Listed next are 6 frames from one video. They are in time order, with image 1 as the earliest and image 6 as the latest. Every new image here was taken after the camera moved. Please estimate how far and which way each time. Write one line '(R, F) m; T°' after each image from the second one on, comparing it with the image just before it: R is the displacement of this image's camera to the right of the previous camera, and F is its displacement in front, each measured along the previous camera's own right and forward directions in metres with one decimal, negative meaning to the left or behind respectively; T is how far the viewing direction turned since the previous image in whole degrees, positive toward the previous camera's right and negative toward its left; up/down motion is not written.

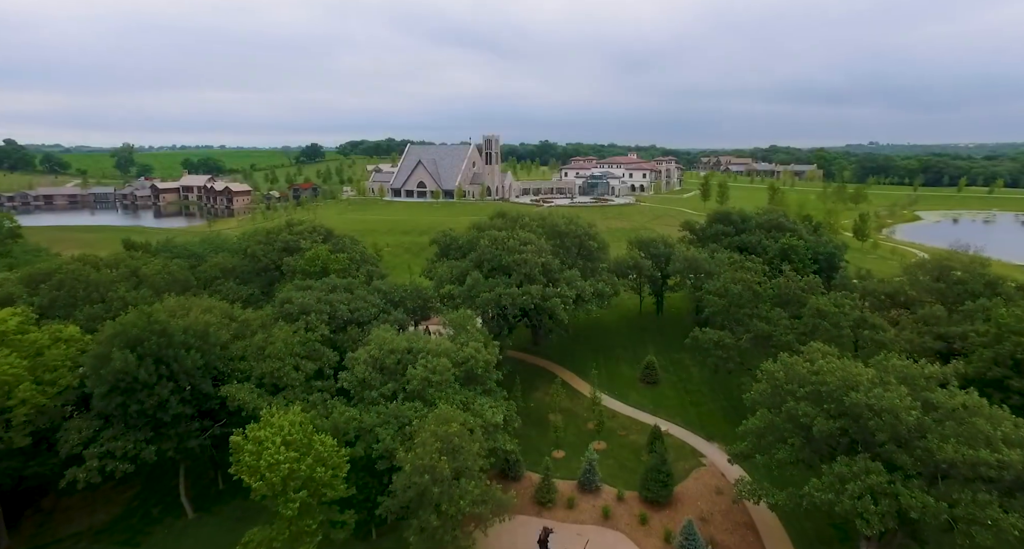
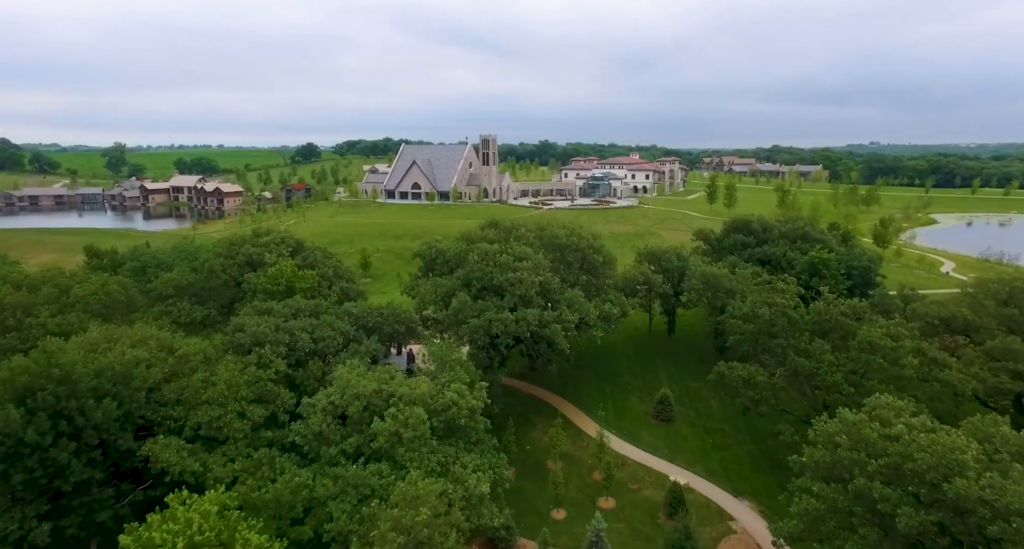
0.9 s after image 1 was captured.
(+0.4, +5.4) m; 0°
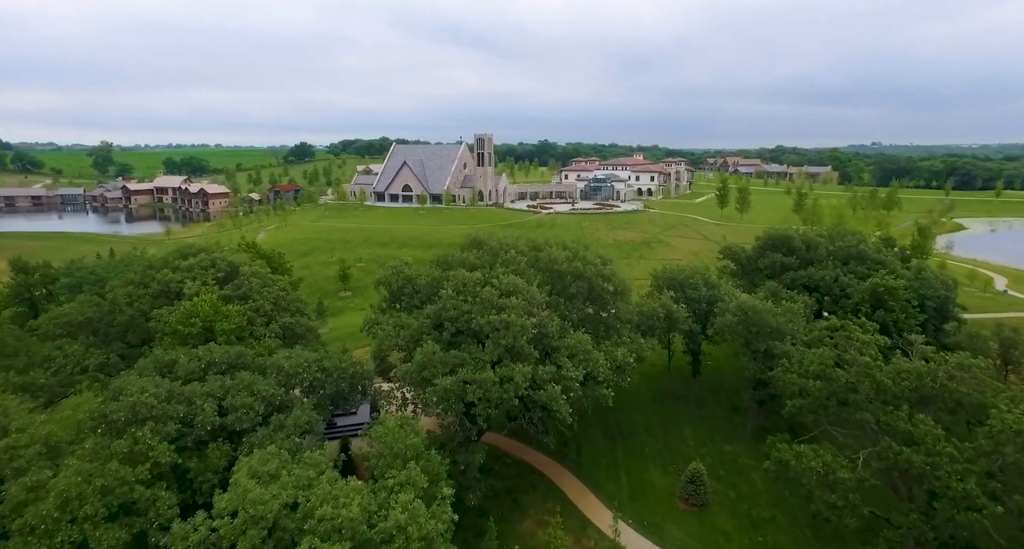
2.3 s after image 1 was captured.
(+0.7, +8.4) m; 0°
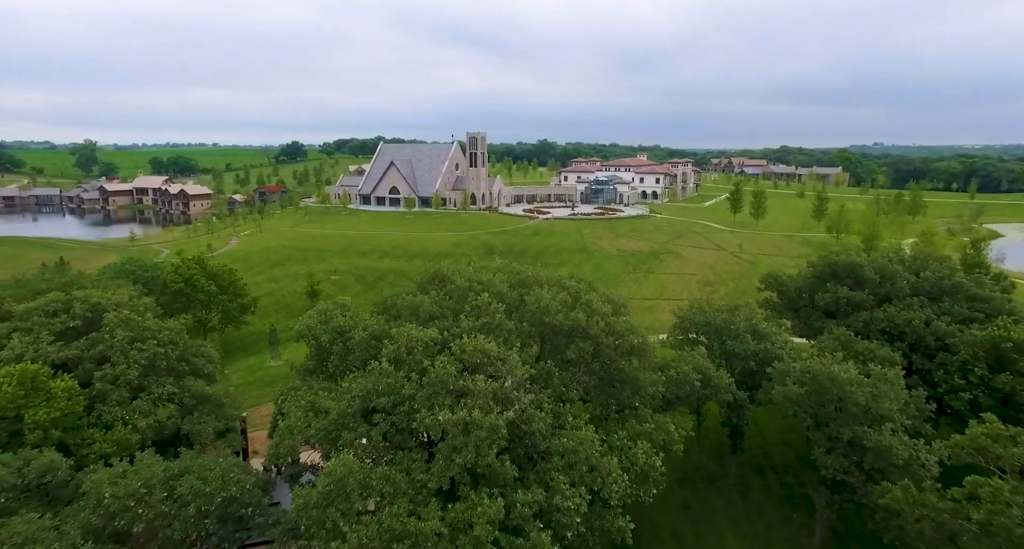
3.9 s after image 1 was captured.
(+1.0, +9.4) m; 0°
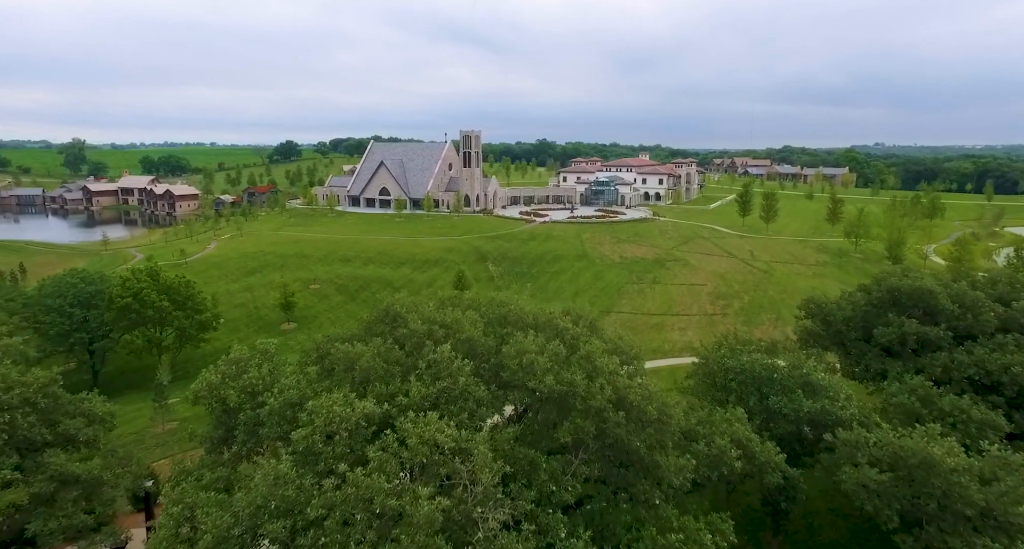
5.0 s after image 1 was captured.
(+0.7, +6.1) m; 0°
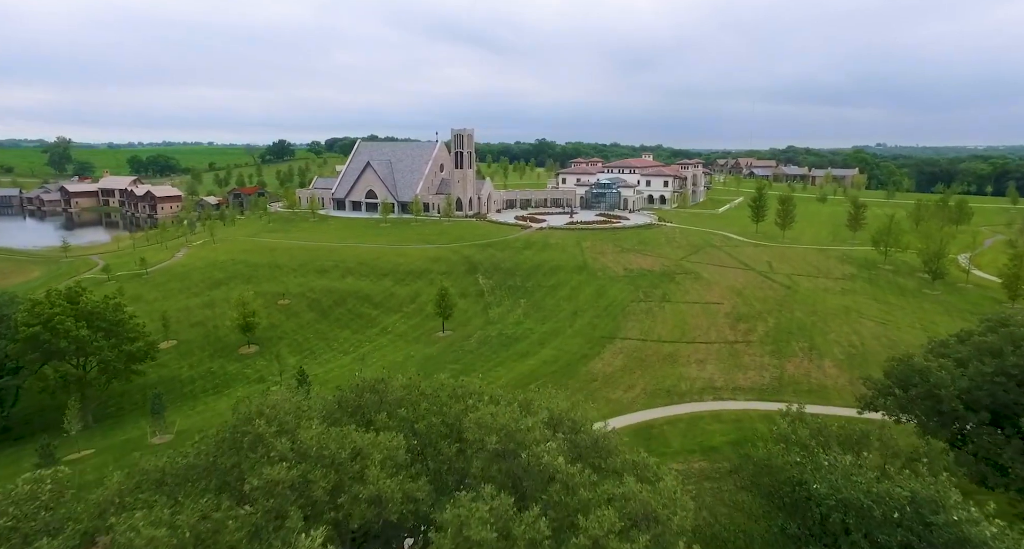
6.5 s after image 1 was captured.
(+0.9, +7.8) m; 0°
